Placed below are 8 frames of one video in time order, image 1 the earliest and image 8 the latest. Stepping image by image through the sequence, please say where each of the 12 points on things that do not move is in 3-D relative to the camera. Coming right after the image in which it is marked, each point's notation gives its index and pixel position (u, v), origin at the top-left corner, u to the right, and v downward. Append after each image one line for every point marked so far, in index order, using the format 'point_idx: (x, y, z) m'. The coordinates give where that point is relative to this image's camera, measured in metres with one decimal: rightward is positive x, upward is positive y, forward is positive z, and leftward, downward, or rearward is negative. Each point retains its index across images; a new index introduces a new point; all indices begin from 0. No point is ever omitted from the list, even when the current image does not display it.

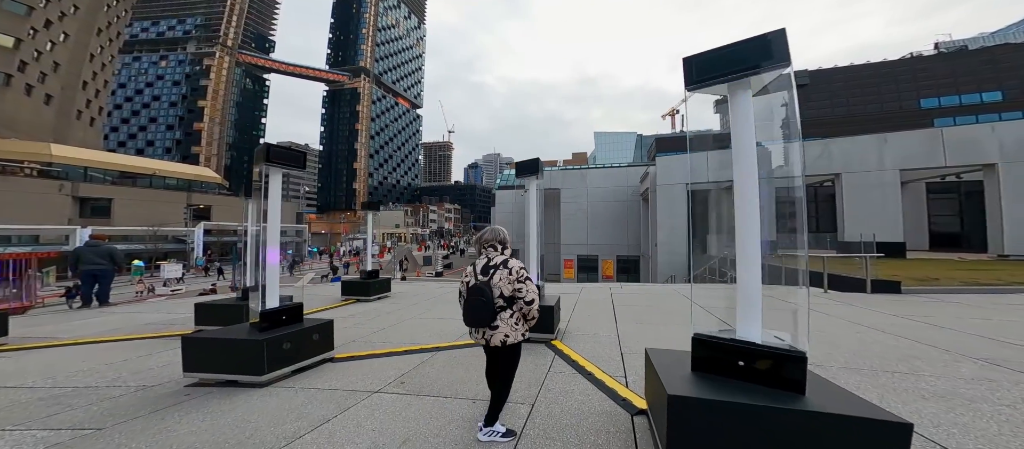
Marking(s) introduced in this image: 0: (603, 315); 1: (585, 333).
0: (+1.8, -1.8, +6.8) m
1: (+1.2, -1.8, +5.7) m
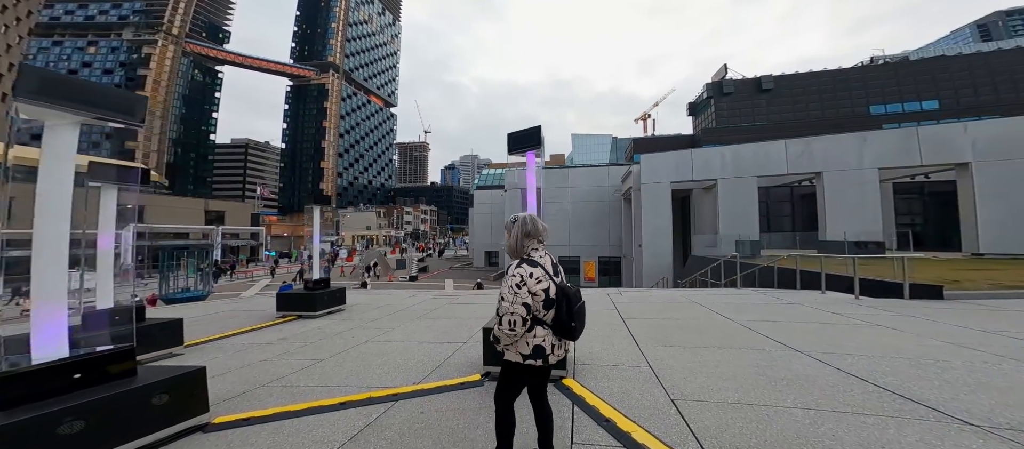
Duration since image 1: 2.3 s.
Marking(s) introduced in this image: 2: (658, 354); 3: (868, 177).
0: (+1.6, -1.7, +5.3) m
1: (+1.1, -1.7, +4.1) m
2: (+1.9, -1.7, +4.4) m
3: (+19.1, +2.6, +19.0) m
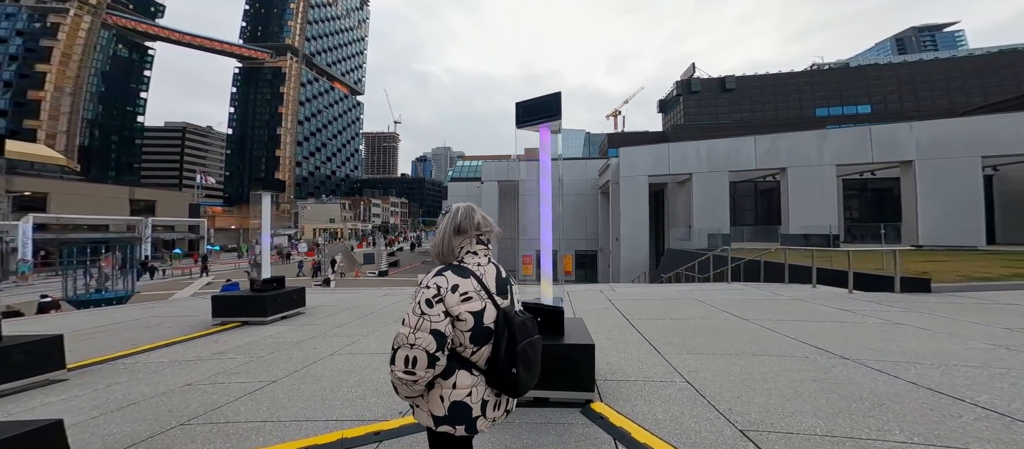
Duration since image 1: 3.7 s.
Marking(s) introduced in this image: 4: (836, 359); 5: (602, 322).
0: (+1.6, -1.5, +4.6) m
1: (+1.2, -1.5, +3.4) m
2: (+1.9, -1.5, +3.7) m
3: (+17.8, +2.9, +19.8) m
4: (+3.5, -1.4, +3.7) m
5: (+1.5, -1.6, +5.6) m
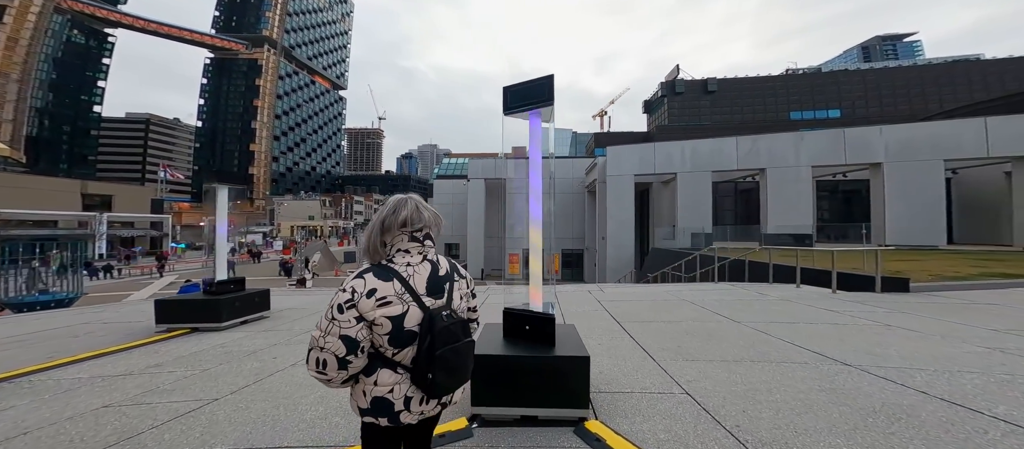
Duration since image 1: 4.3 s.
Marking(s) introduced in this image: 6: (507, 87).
0: (+1.4, -1.5, +4.4) m
1: (+1.1, -1.5, +3.2) m
2: (+1.8, -1.5, +3.5) m
3: (+17.0, +2.9, +20.2) m
4: (+3.4, -1.4, +3.5) m
5: (+1.2, -1.6, +5.3) m
6: (0.0, +1.4, +3.3) m
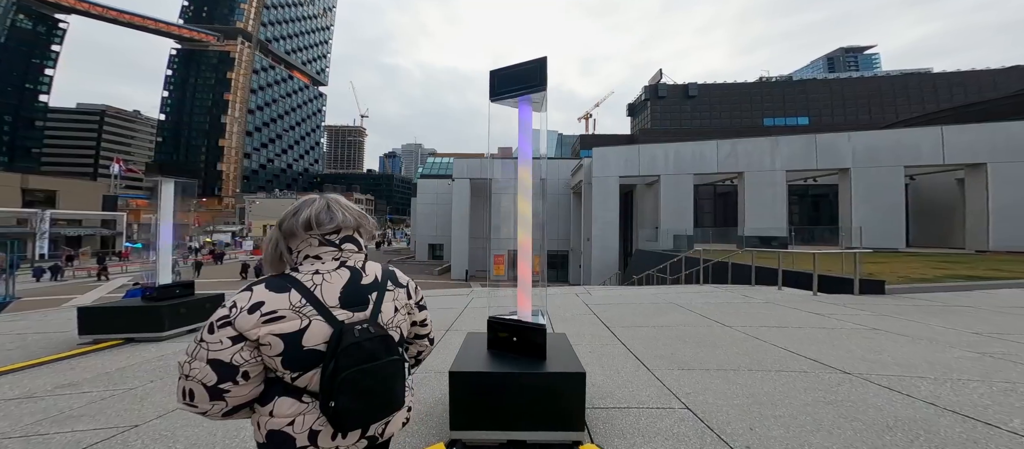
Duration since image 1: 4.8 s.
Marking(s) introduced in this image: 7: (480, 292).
0: (+1.3, -1.5, +4.1) m
1: (+0.9, -1.5, +2.9) m
2: (+1.7, -1.5, +3.3) m
3: (+16.1, +2.8, +20.7) m
4: (+3.3, -1.5, +3.4) m
5: (+1.0, -1.6, +5.1) m
6: (-0.2, +1.4, +3.0) m
7: (-1.0, -2.0, +9.8) m
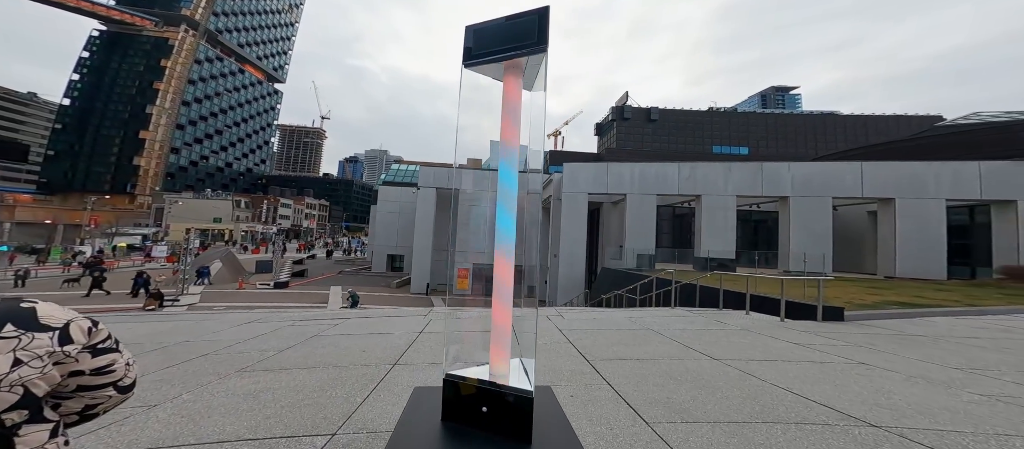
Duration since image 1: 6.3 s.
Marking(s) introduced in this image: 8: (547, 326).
0: (+0.9, -1.7, +3.4) m
1: (+0.7, -1.7, +2.2) m
2: (+1.4, -1.7, +2.6) m
3: (+14.1, +1.3, +21.5) m
4: (+3.0, -1.7, +2.8) m
5: (+0.6, -1.8, +4.3) m
6: (-0.3, +1.3, +2.3) m
7: (-2.0, -2.3, +8.8) m
8: (+0.6, -2.0, +6.7) m
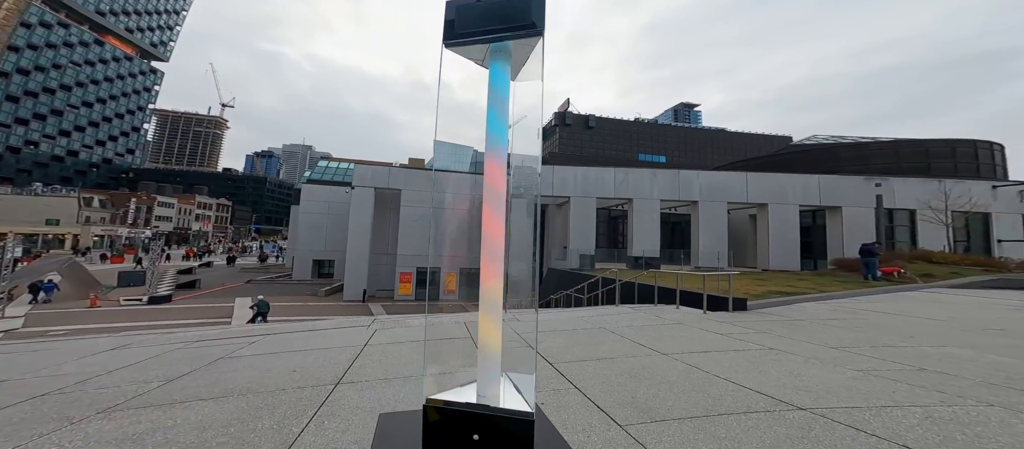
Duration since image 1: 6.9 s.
0: (+0.6, -1.8, +3.4) m
1: (+0.7, -1.7, +2.2) m
2: (+1.2, -1.7, +2.7) m
3: (+10.6, +1.2, +23.5) m
4: (+2.8, -1.8, +3.2) m
5: (+0.1, -1.8, +4.2) m
6: (-0.4, +1.2, +2.1) m
7: (-3.1, -2.4, +8.3) m
8: (-0.2, -2.1, +6.6) m
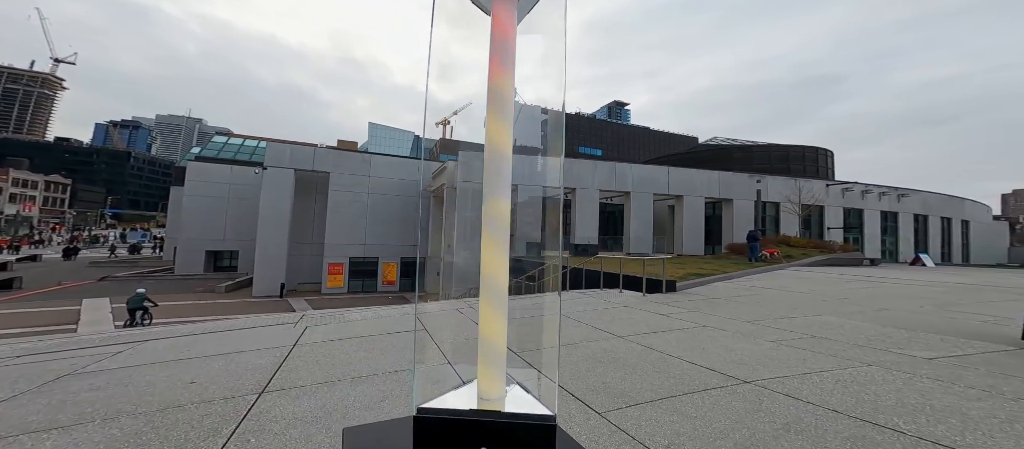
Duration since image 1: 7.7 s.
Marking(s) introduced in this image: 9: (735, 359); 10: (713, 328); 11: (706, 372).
0: (+0.4, -1.6, +3.3) m
1: (+0.6, -1.6, +2.1) m
2: (+1.1, -1.6, +2.8) m
3: (+6.8, +2.0, +24.7) m
4: (+2.5, -1.6, +3.5) m
5: (-0.2, -1.7, +4.1) m
6: (-0.4, +1.3, +1.8) m
7: (-4.1, -2.1, +7.5) m
8: (-1.0, -1.8, +6.4) m
9: (+3.0, -1.7, +4.4) m
10: (+3.8, -1.9, +6.2) m
11: (+2.3, -1.7, +3.9) m
